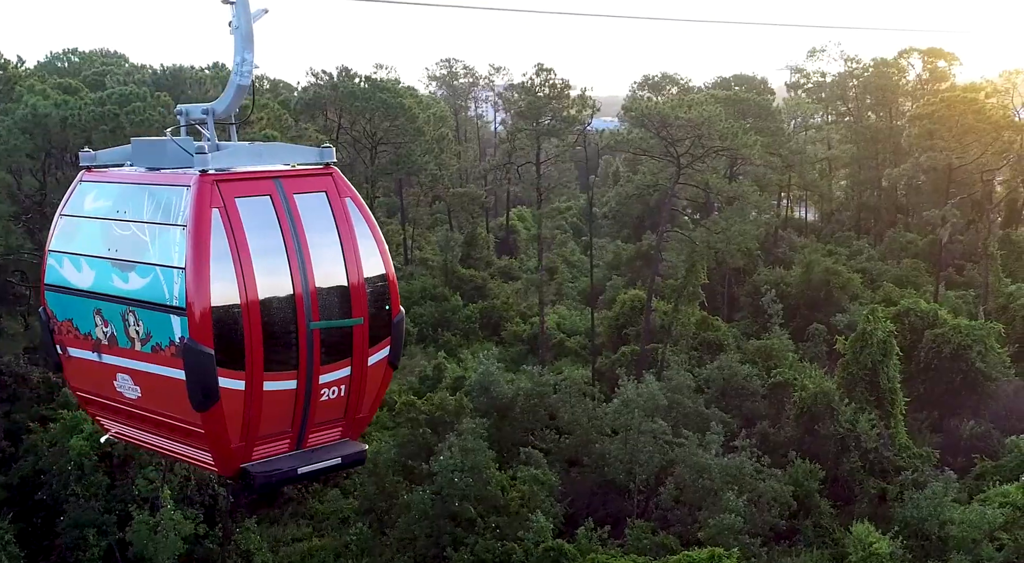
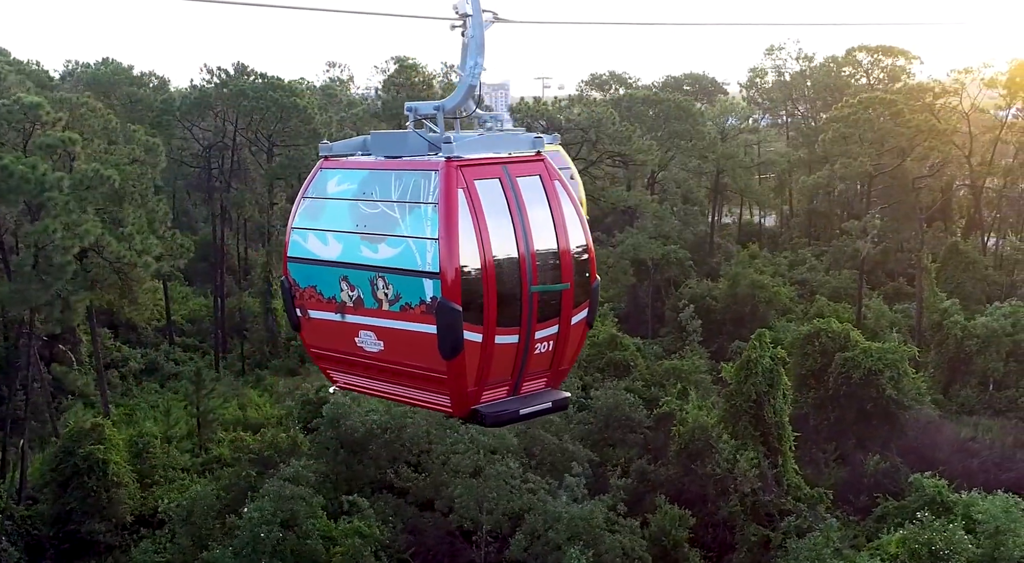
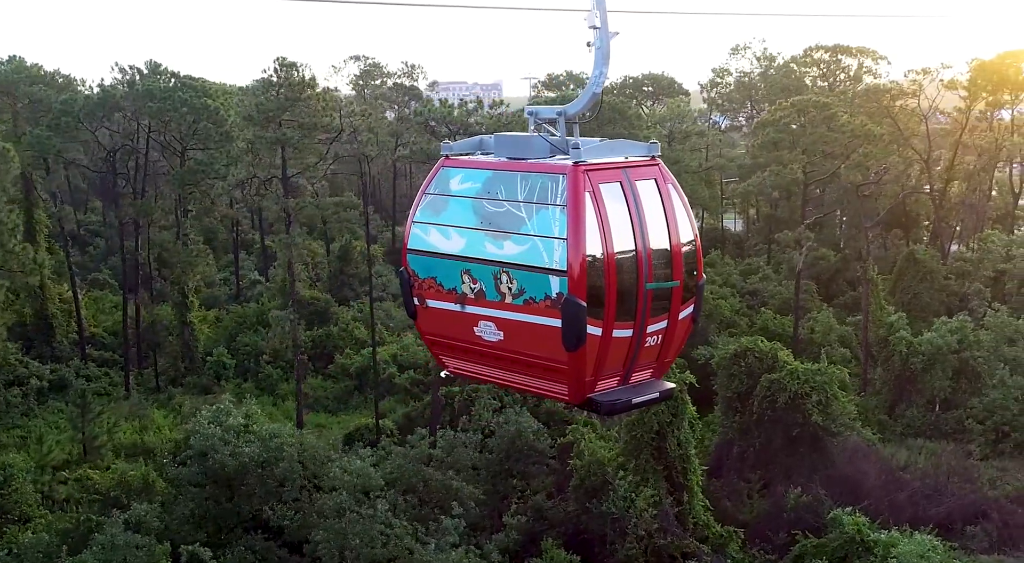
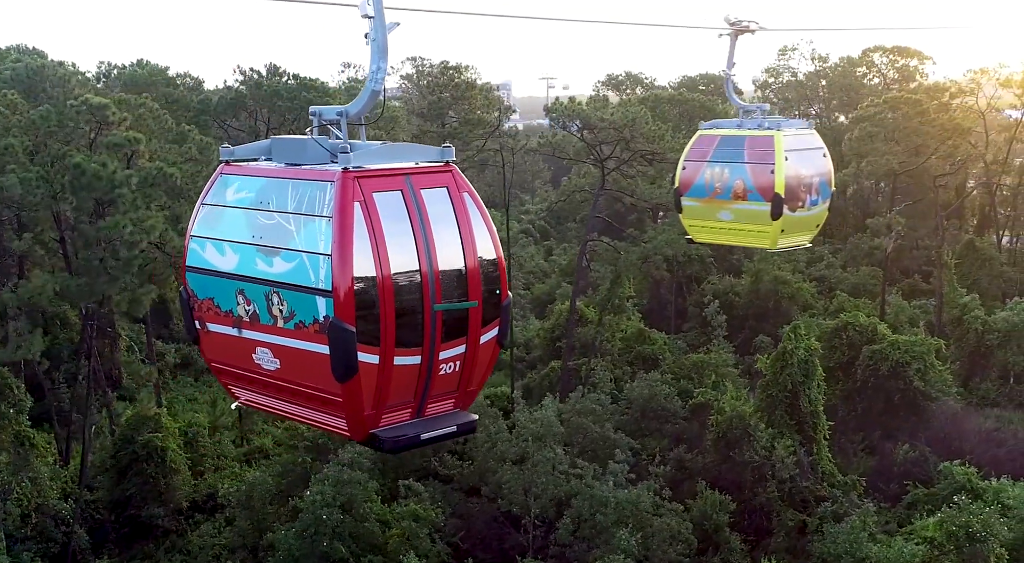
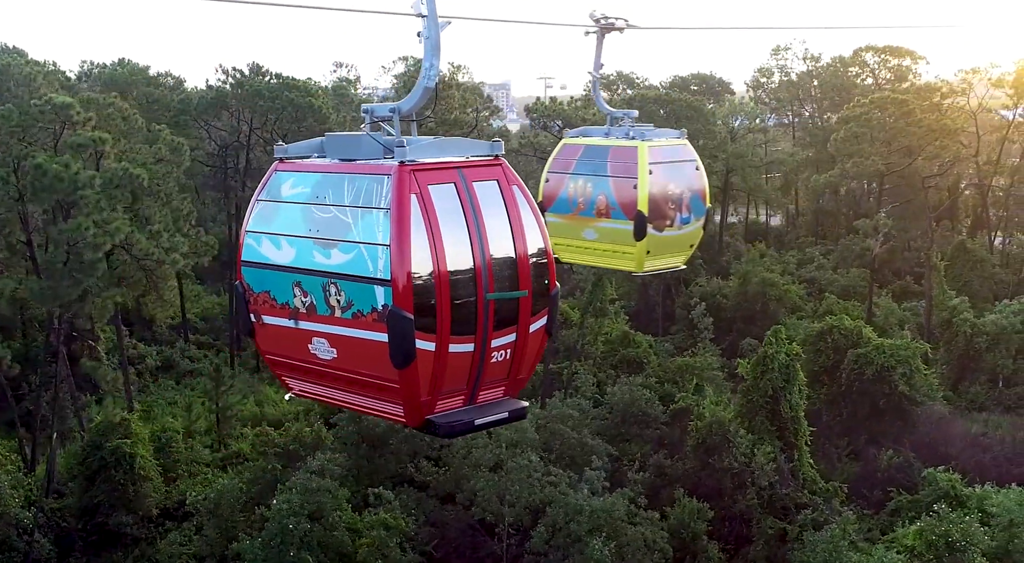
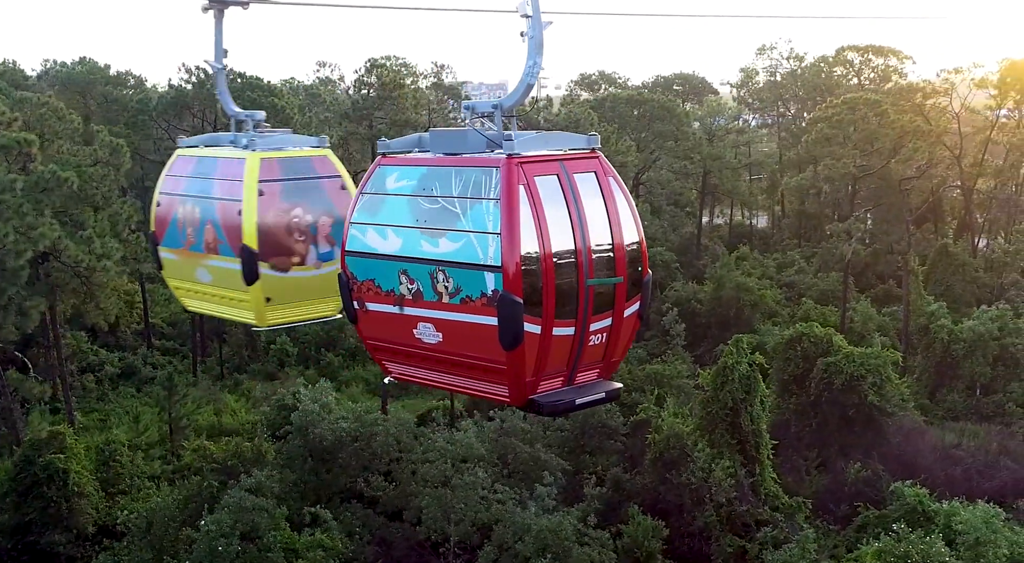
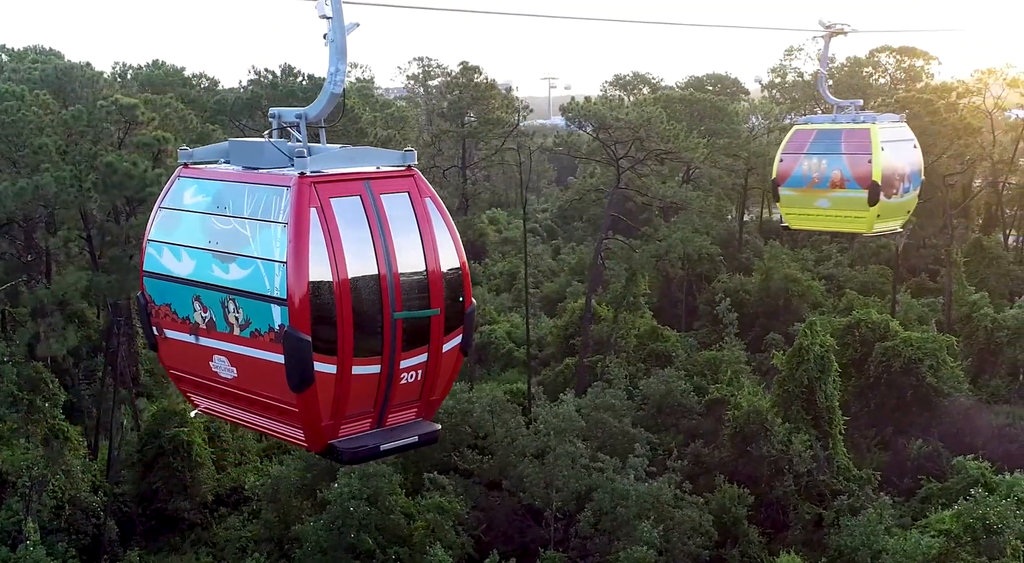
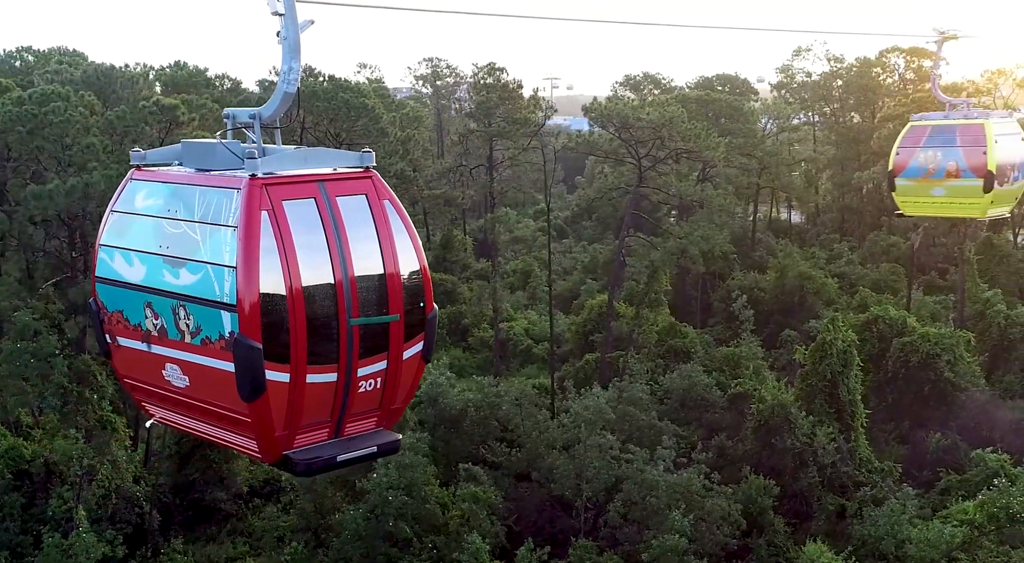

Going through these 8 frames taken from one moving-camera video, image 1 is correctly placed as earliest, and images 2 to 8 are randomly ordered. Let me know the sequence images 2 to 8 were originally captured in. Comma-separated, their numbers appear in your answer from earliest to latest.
8, 7, 4, 5, 2, 6, 3
